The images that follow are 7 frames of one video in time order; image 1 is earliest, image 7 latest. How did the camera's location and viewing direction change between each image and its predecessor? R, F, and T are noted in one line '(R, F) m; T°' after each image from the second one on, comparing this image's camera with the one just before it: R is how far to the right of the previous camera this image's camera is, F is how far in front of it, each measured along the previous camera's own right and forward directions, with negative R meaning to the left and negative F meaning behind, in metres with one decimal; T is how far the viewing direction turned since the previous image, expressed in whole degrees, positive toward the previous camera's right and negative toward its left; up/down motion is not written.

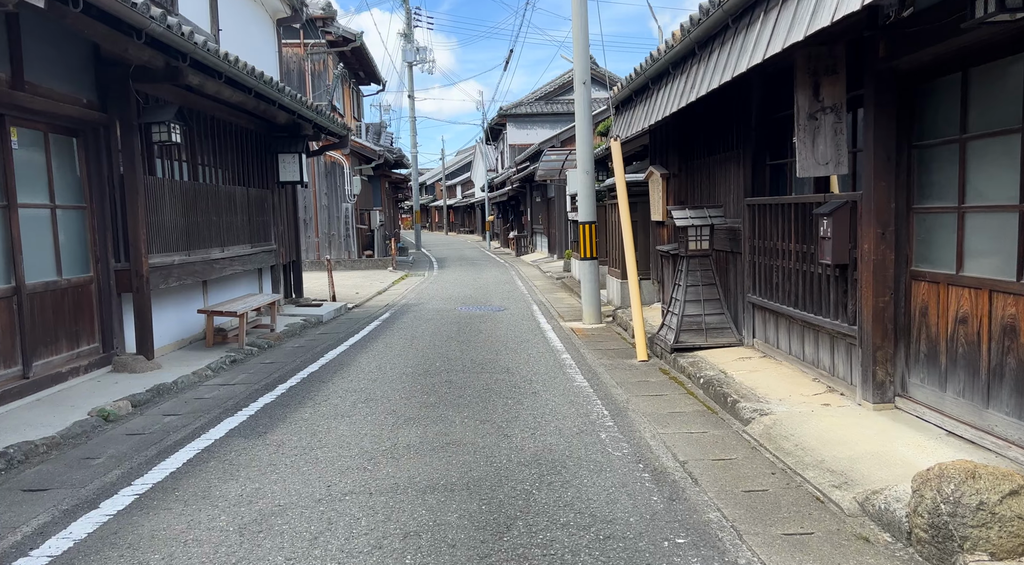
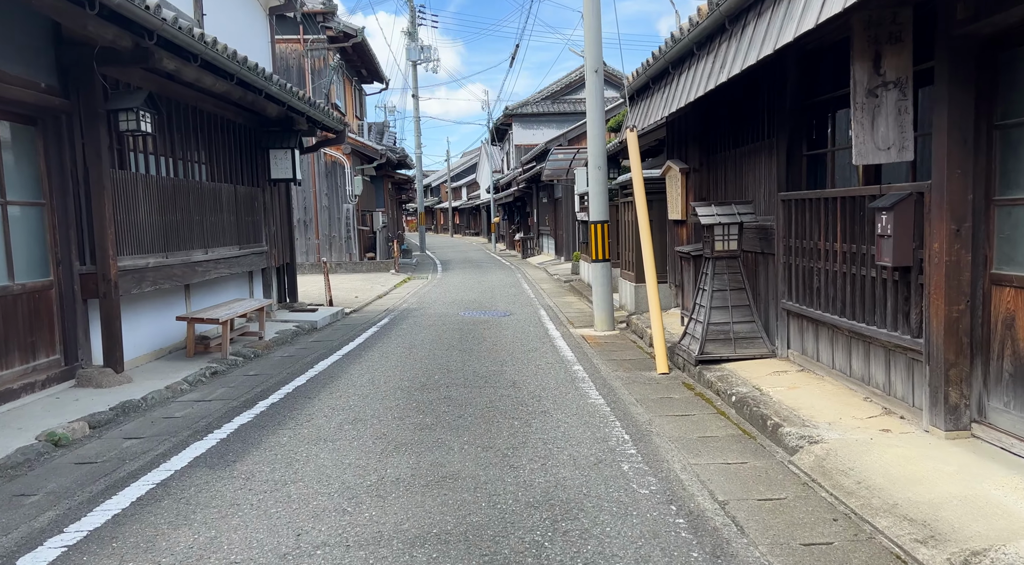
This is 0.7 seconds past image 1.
(0.0, +0.9) m; 0°
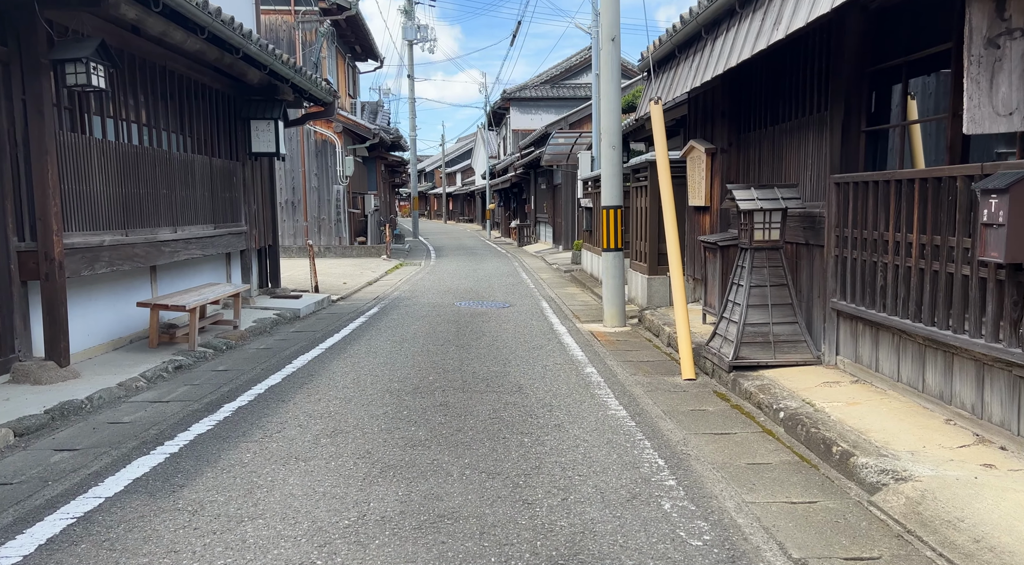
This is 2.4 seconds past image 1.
(-0.1, +1.1) m; +1°
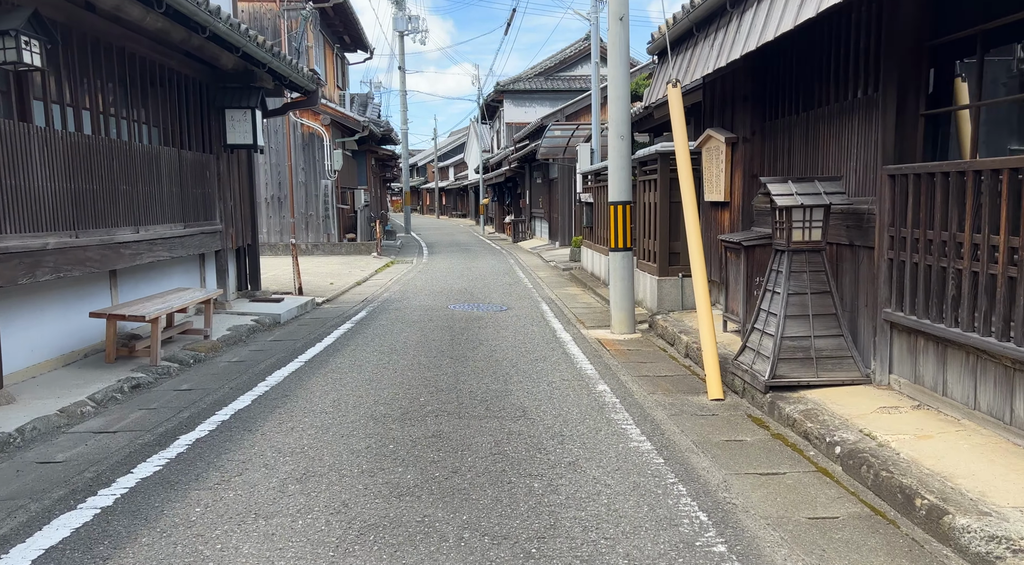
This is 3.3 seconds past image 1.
(-0.1, +1.0) m; 0°
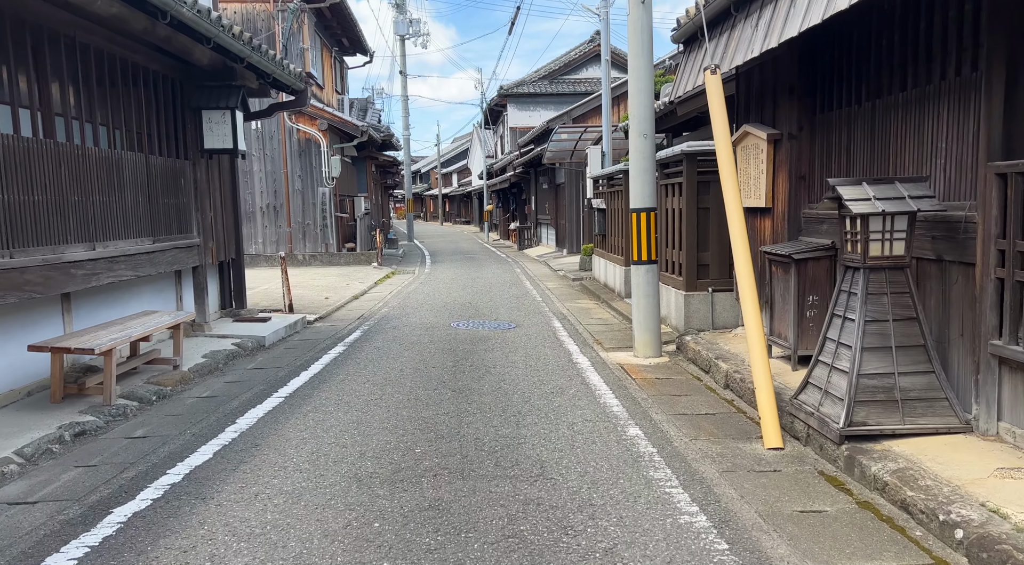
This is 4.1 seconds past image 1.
(-0.1, +1.2) m; 0°
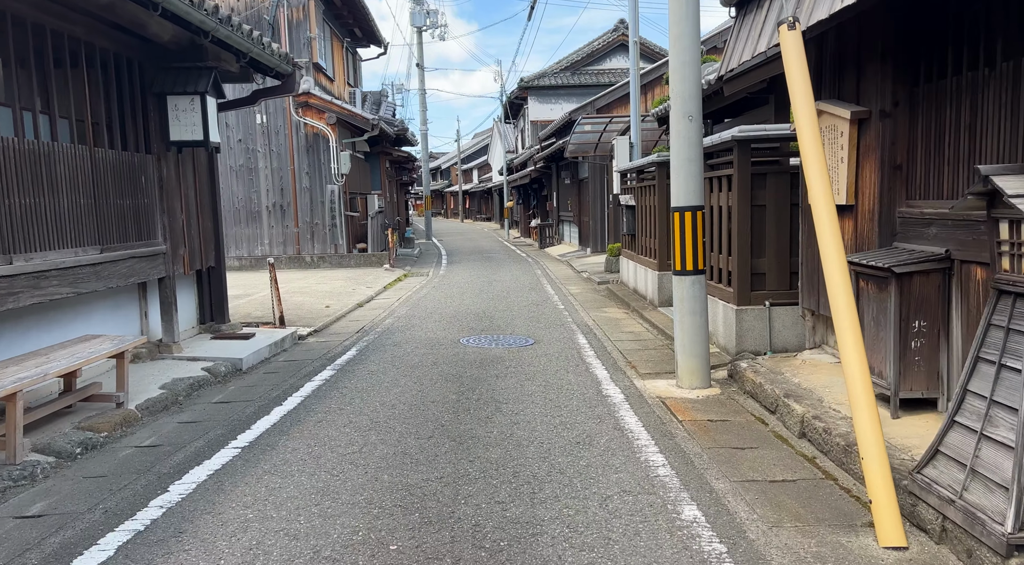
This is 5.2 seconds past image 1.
(+0.1, +1.6) m; -2°
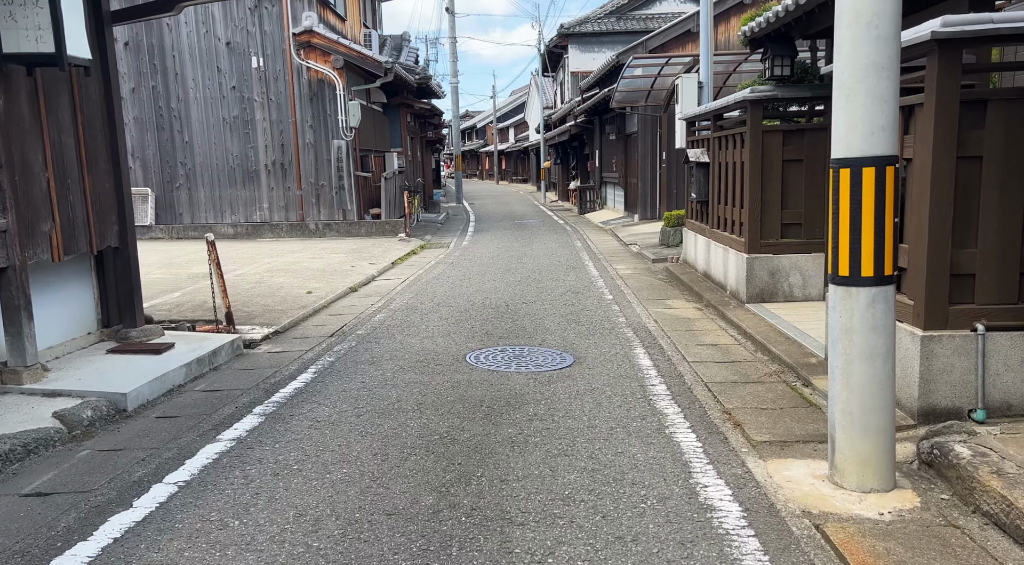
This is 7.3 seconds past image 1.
(+0.1, +3.4) m; -3°
